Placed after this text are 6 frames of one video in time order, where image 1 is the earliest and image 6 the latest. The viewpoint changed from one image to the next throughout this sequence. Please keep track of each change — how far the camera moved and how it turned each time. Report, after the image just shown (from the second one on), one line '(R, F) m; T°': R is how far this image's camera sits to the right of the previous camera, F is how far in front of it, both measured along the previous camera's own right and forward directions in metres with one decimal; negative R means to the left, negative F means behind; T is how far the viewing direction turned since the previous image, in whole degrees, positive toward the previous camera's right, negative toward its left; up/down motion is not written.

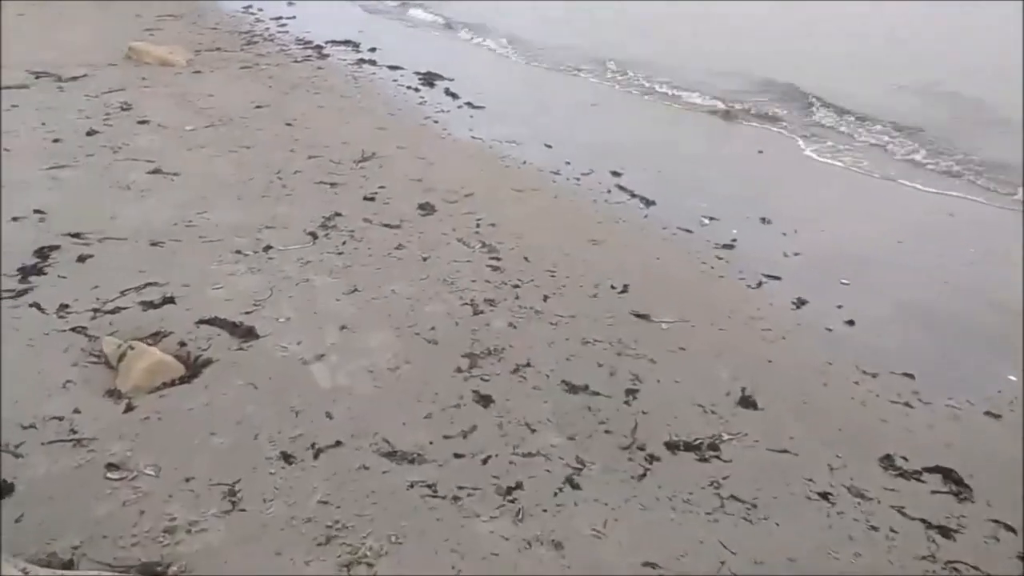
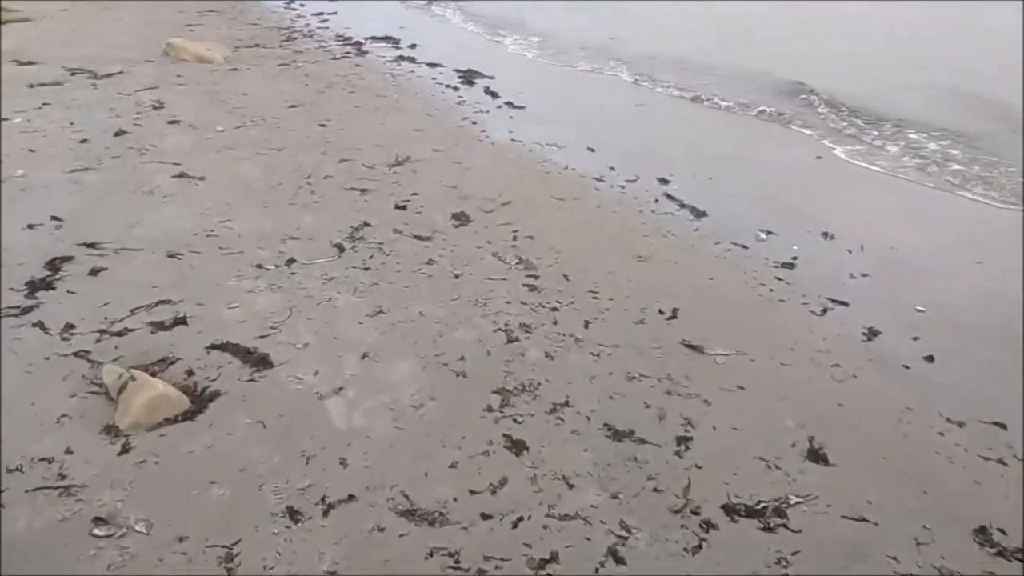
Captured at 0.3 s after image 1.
(0.0, +0.3) m; -3°
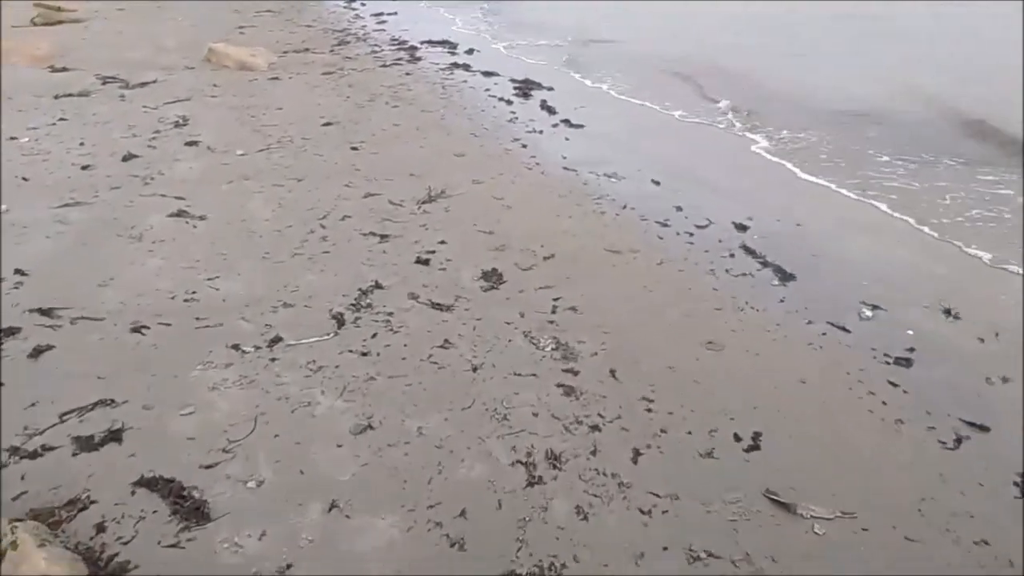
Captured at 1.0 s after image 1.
(+0.1, +0.9) m; -5°
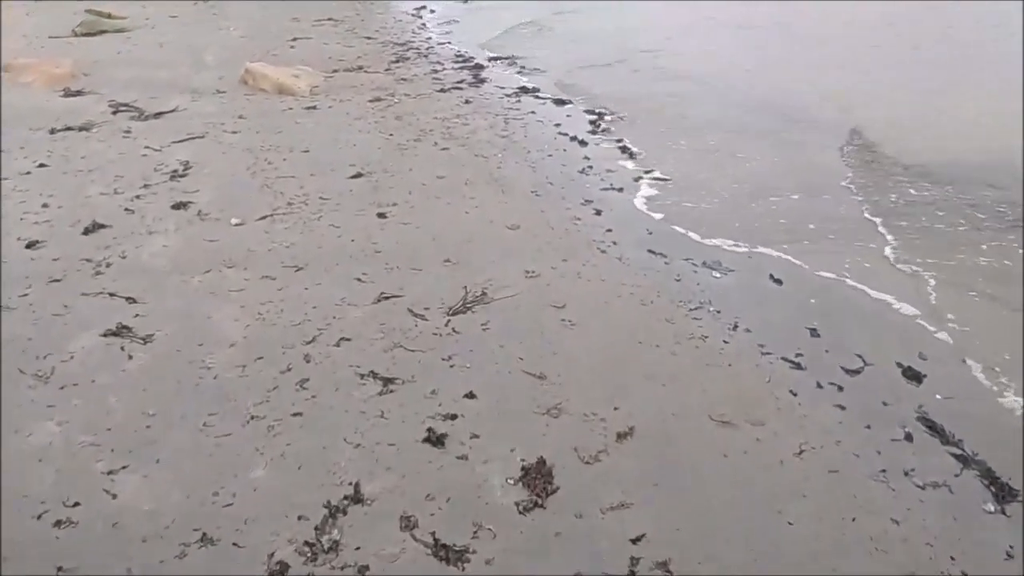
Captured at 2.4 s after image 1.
(0.0, +1.5) m; -5°
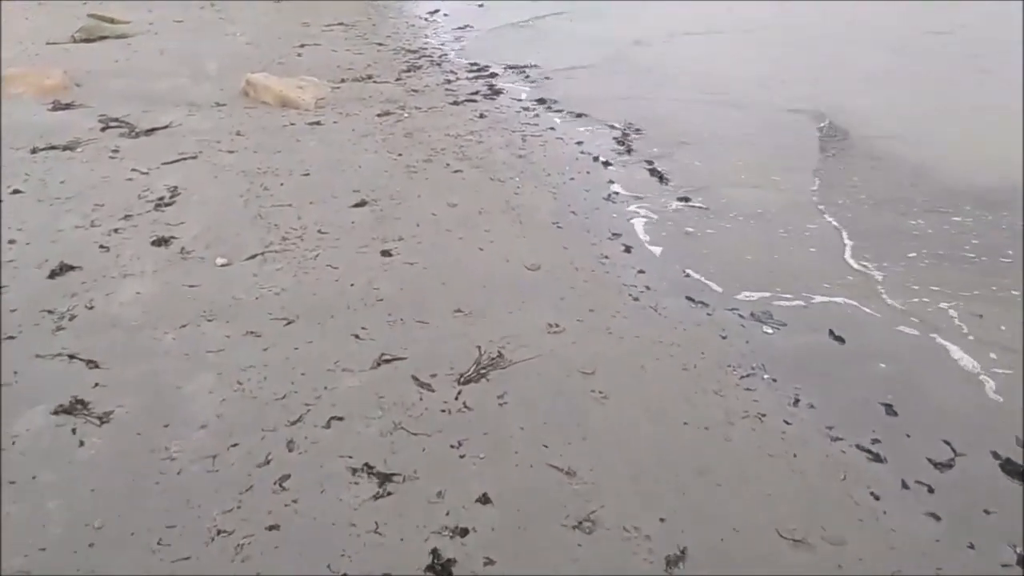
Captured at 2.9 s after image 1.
(0.0, +0.6) m; -1°
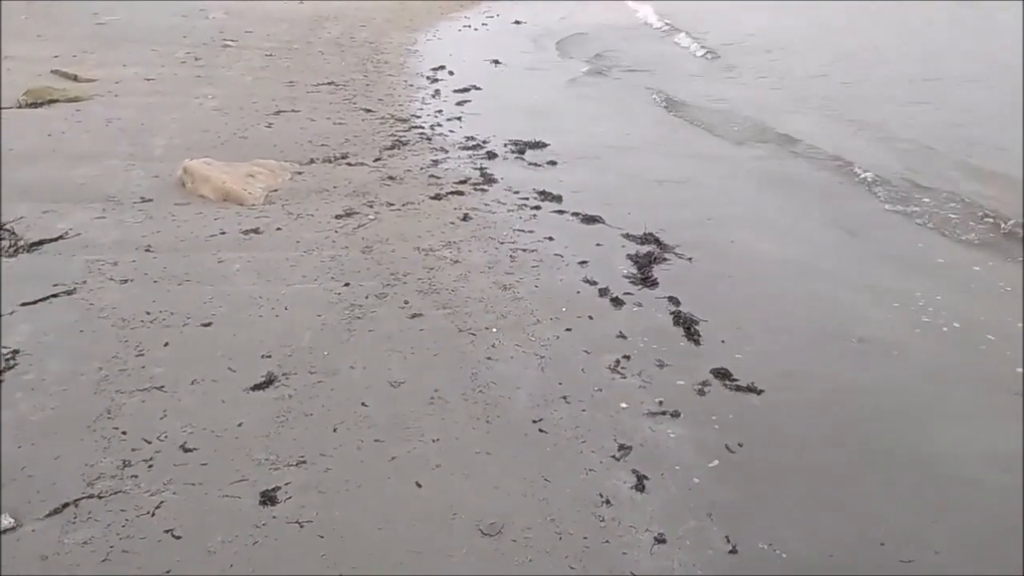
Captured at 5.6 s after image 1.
(+0.3, +1.6) m; -2°
